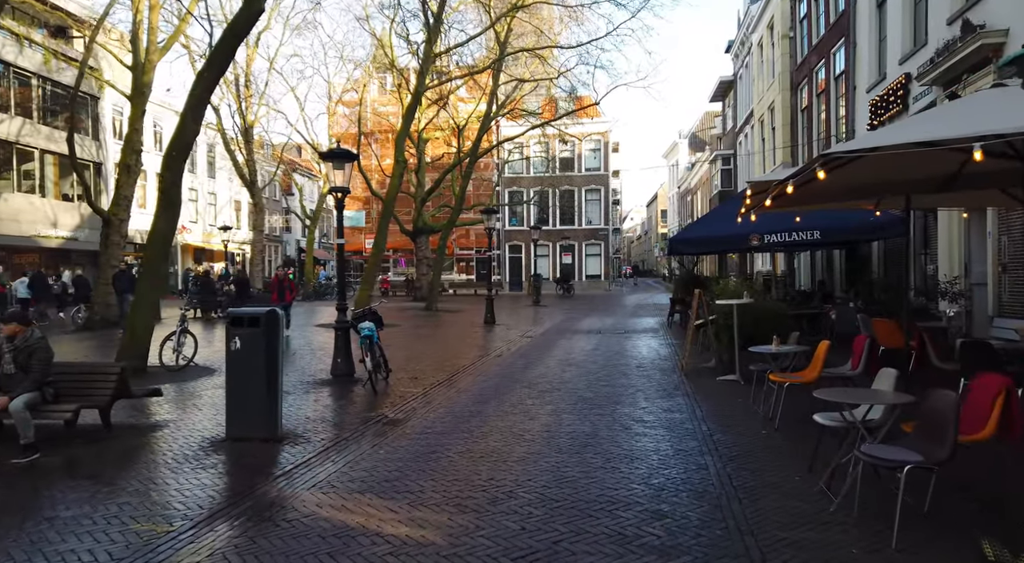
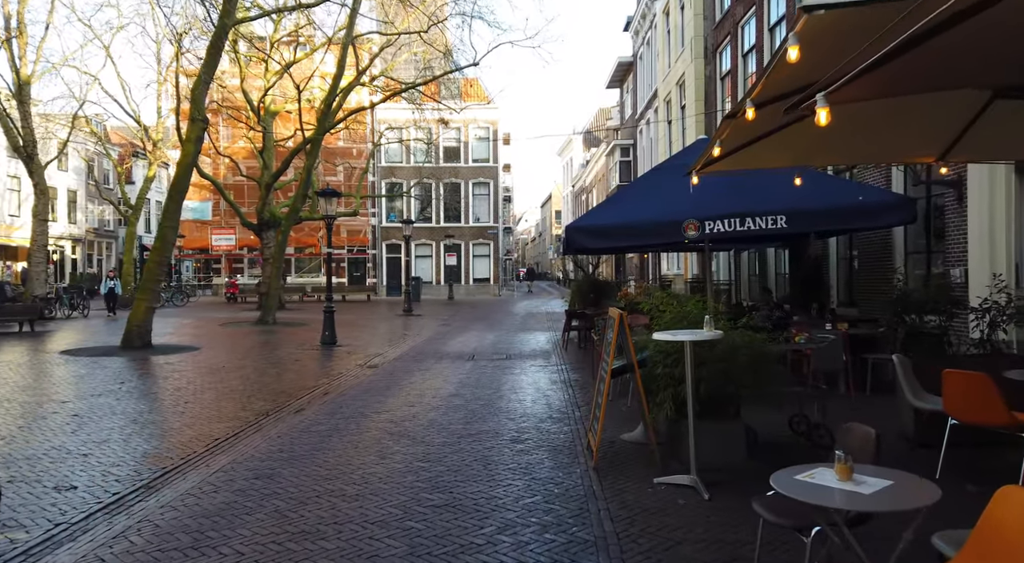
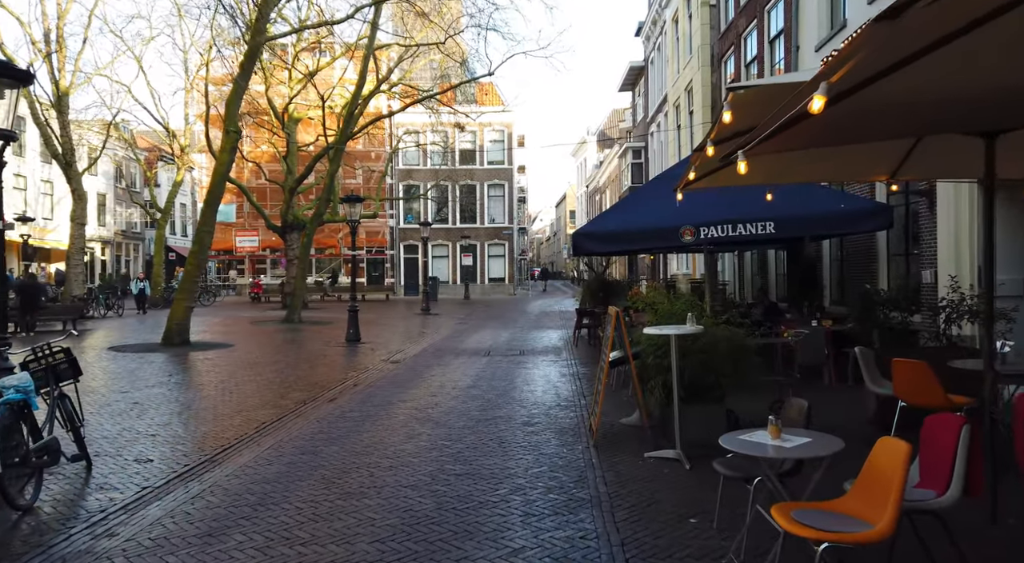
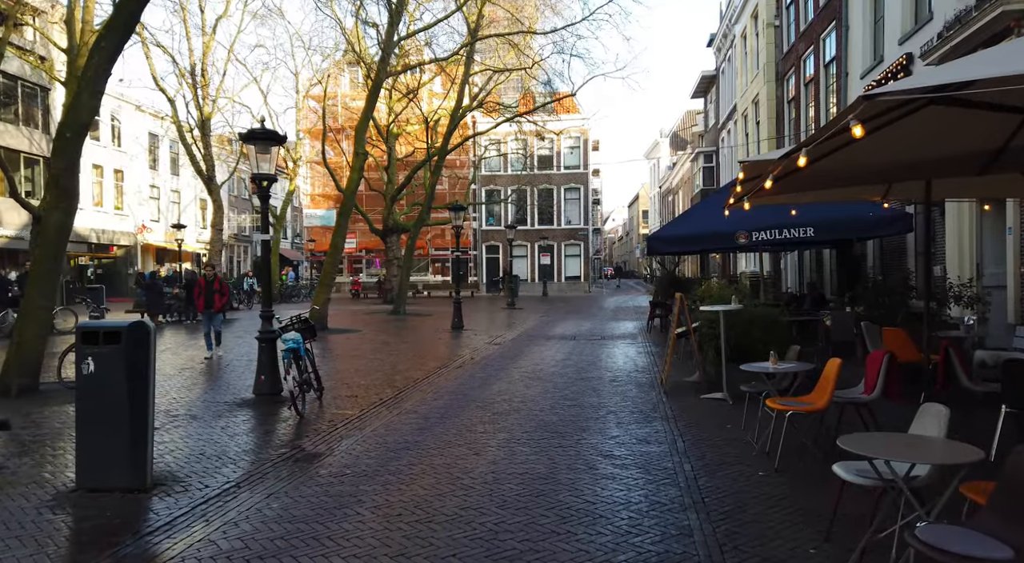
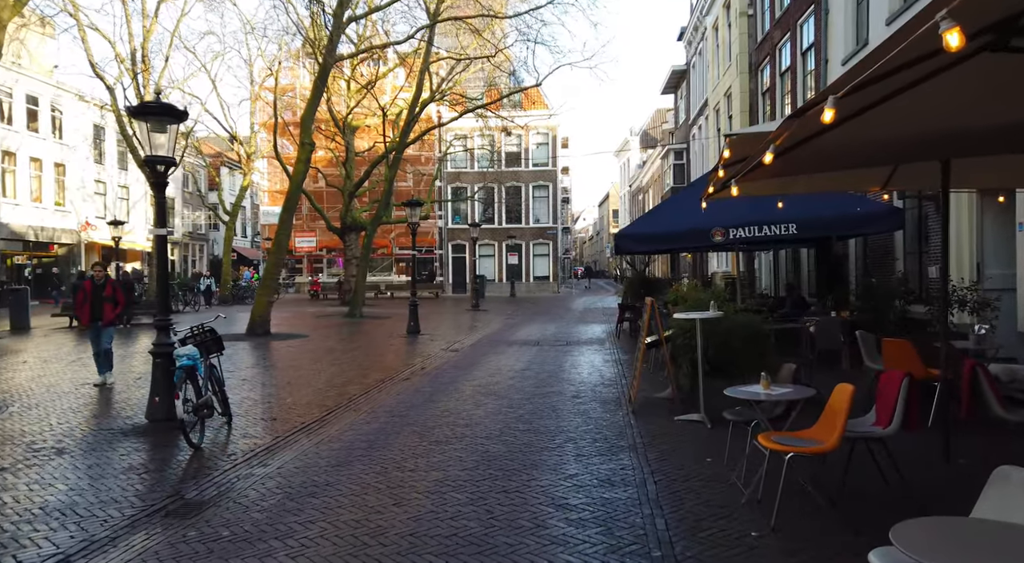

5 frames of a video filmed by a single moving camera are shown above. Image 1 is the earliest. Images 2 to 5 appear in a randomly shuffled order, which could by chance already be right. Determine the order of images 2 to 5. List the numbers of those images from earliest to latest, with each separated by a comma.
4, 5, 3, 2
